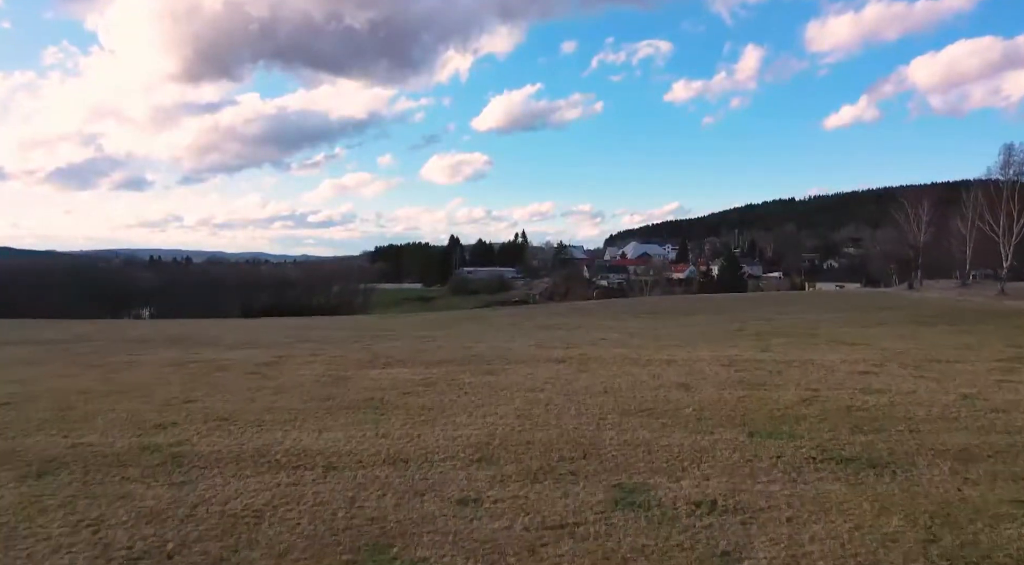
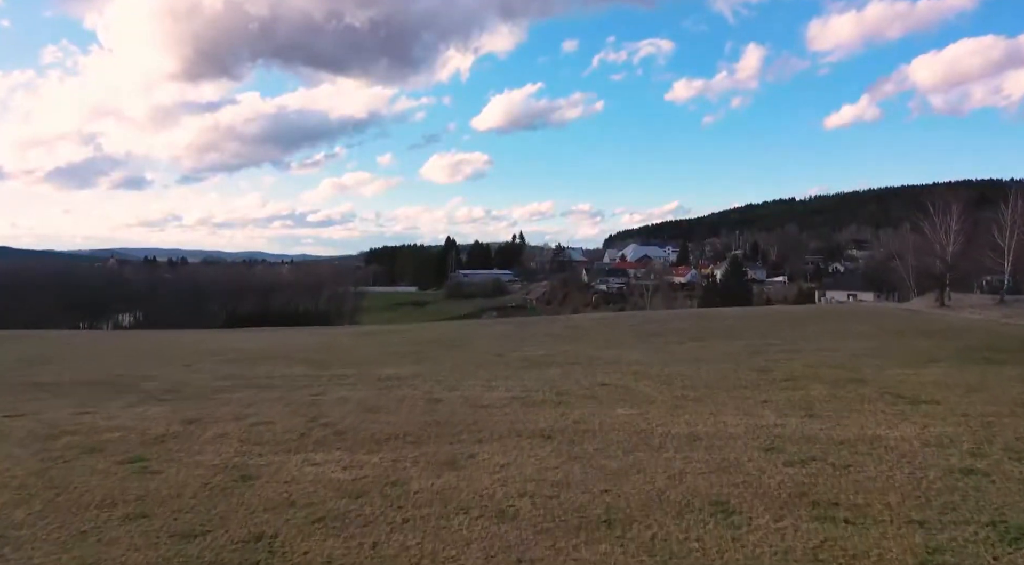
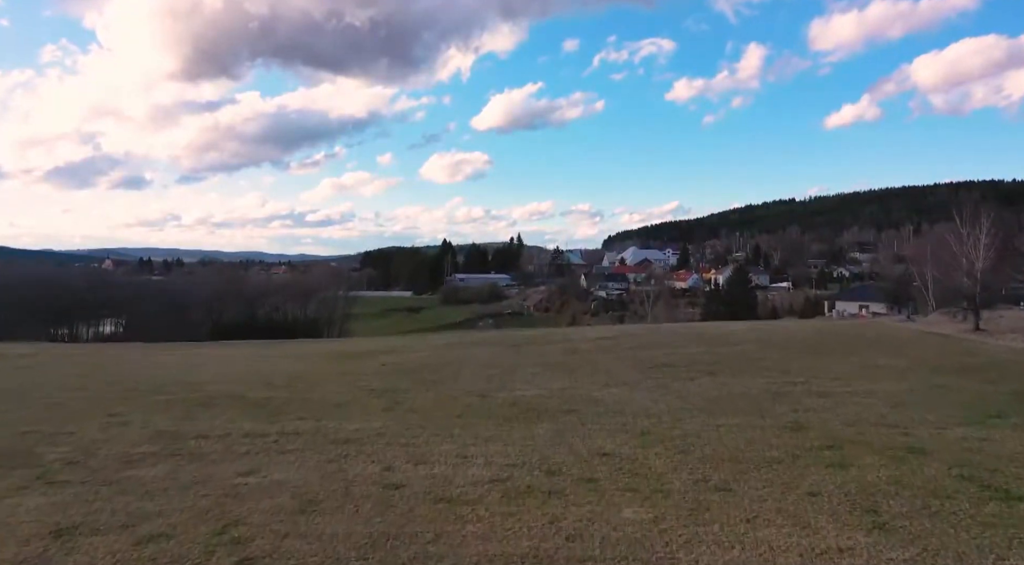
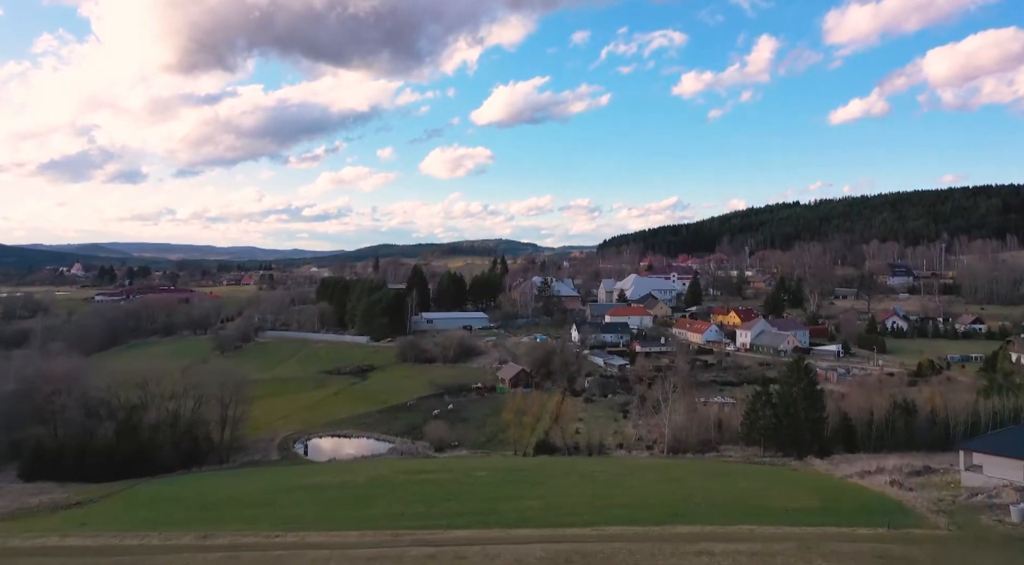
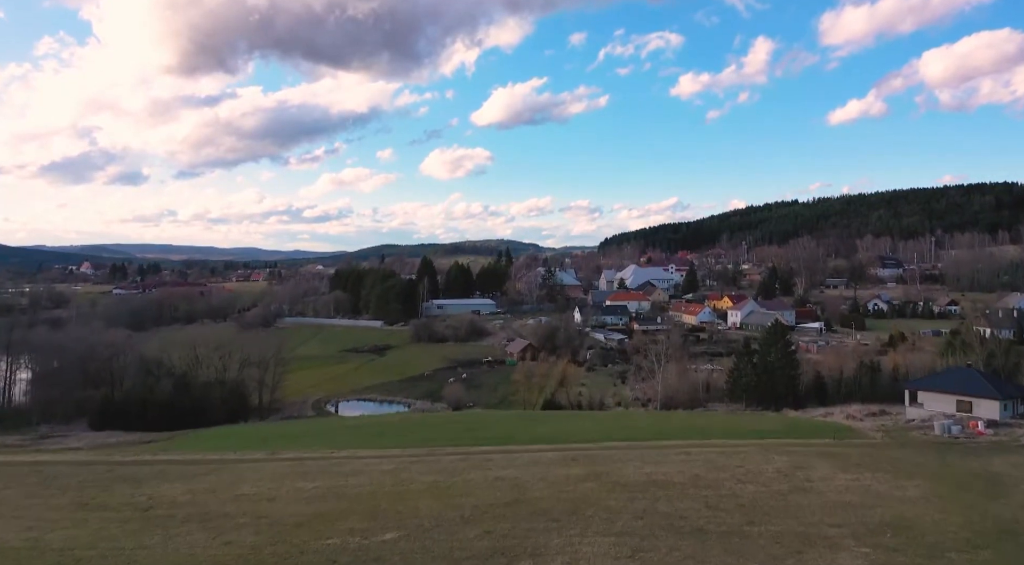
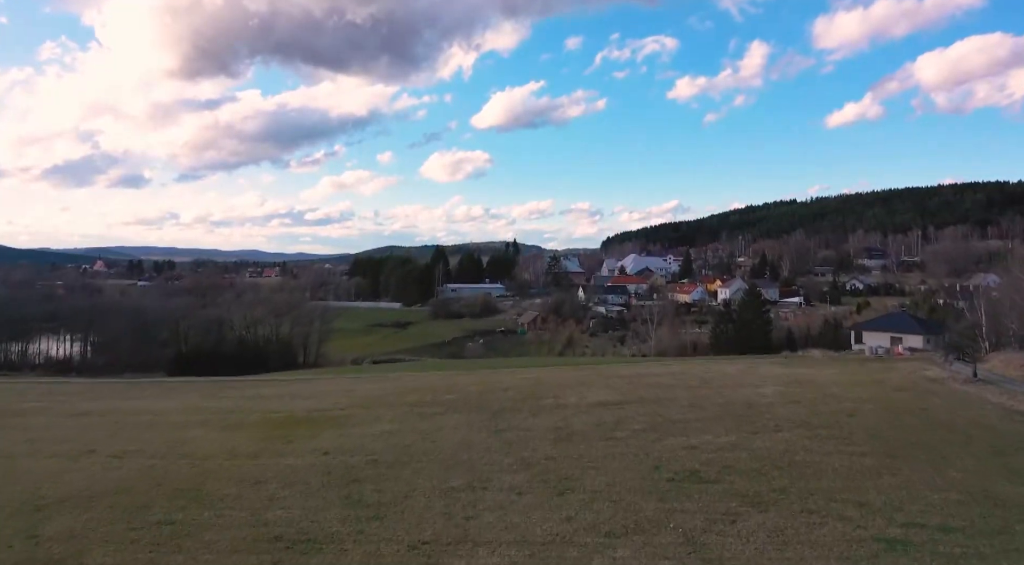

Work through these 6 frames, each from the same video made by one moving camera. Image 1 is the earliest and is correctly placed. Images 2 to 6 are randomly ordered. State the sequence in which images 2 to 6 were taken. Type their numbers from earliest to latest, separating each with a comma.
2, 3, 6, 5, 4
